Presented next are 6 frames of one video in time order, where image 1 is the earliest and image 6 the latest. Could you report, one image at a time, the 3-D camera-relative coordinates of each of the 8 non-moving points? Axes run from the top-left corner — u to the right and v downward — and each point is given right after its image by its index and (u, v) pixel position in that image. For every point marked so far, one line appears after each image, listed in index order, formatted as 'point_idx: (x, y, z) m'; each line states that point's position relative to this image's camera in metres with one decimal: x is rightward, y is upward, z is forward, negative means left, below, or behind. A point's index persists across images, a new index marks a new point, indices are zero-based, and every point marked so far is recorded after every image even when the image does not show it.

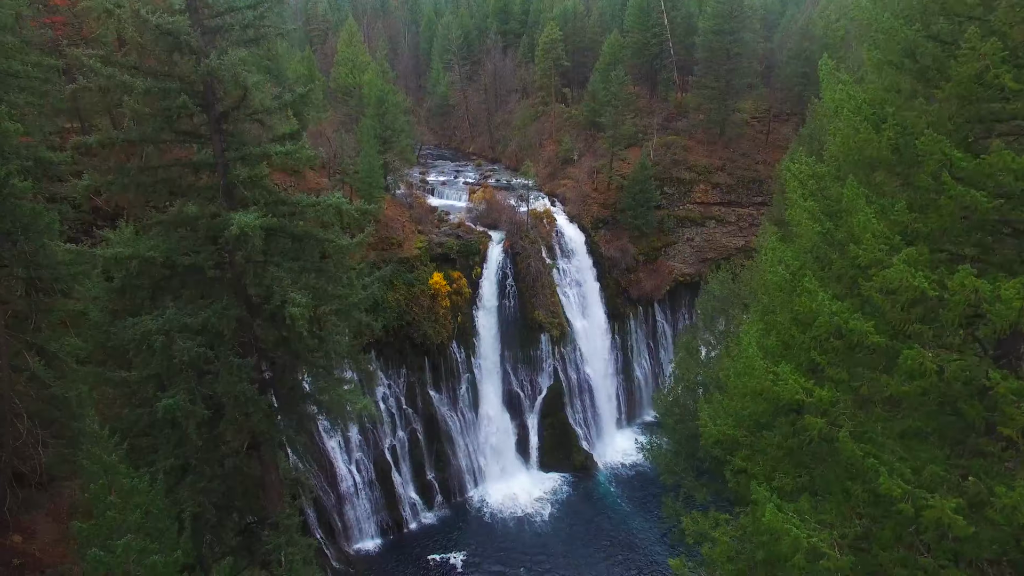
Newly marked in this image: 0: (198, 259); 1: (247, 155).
0: (-4.4, +0.4, +9.6) m
1: (-3.8, +1.9, +9.6) m
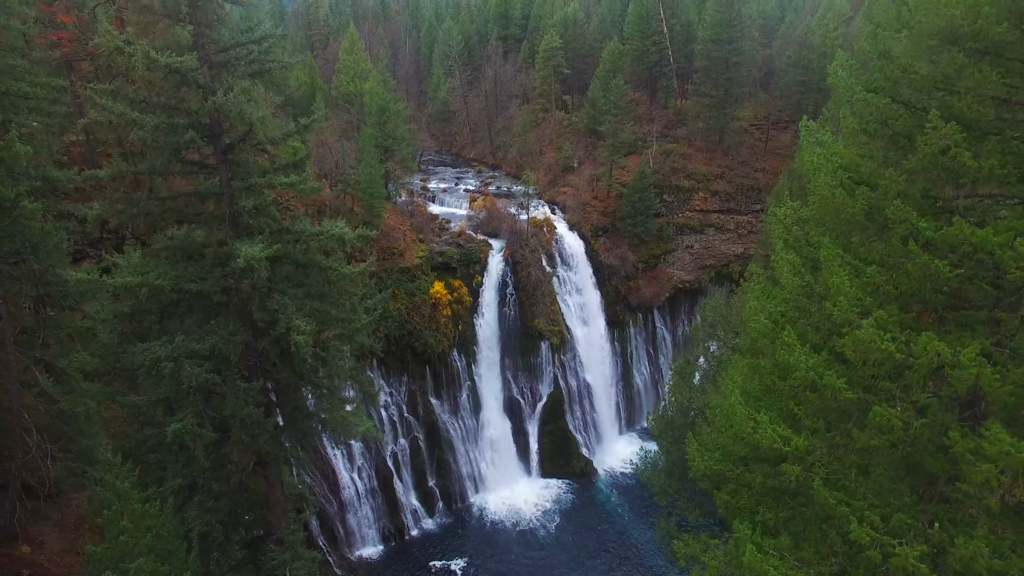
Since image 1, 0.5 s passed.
0: (-4.5, +0.1, +9.8) m
1: (-3.8, +1.5, +9.9) m
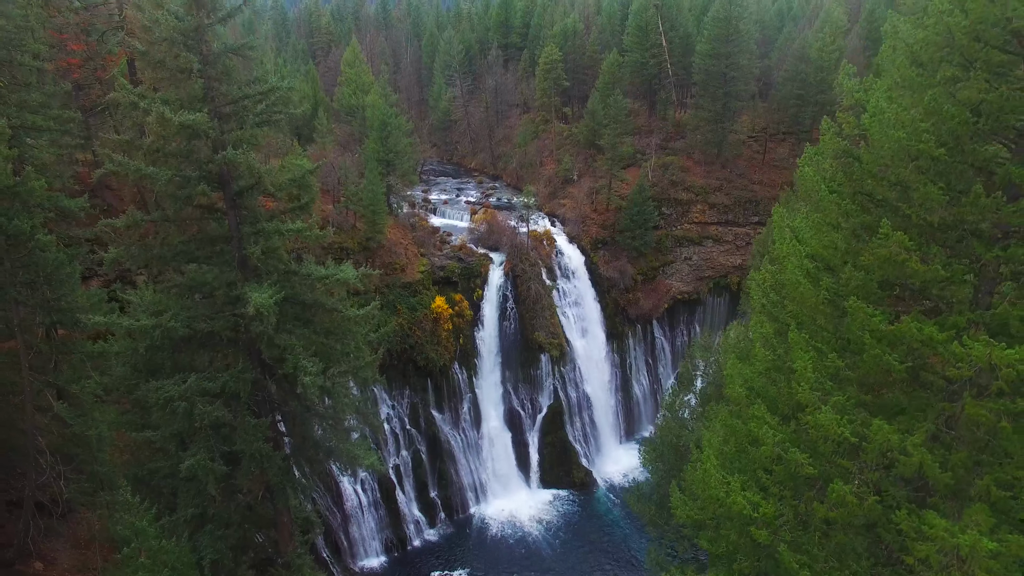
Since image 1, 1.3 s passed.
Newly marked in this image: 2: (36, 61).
0: (-4.5, -0.6, +10.3) m
1: (-3.9, +0.9, +10.4) m
2: (-11.5, +5.4, +16.3) m
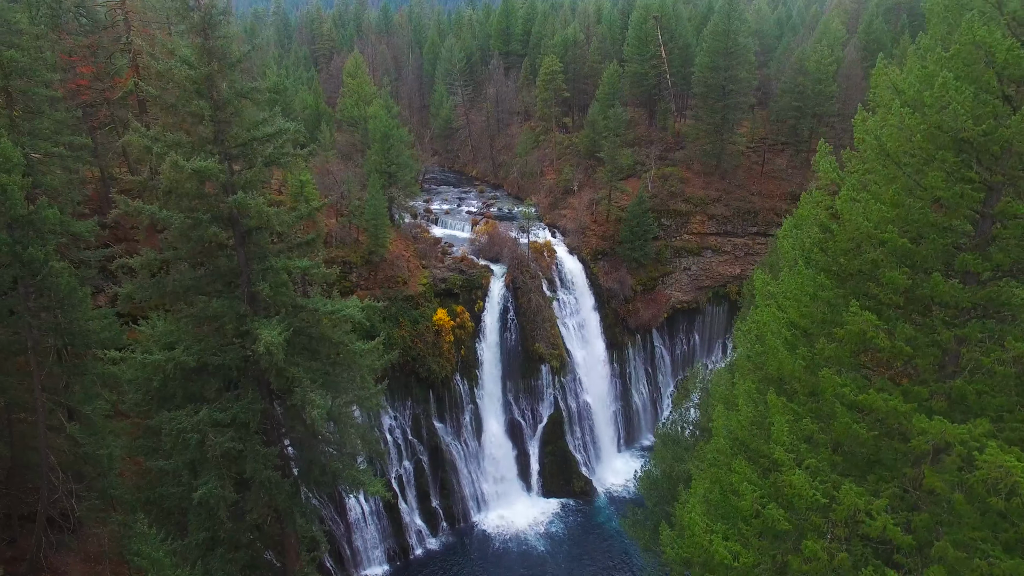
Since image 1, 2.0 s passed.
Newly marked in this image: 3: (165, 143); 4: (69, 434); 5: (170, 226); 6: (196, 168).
0: (-4.5, -1.1, +10.7) m
1: (-3.9, +0.4, +10.8) m
2: (-11.5, +4.9, +16.7) m
3: (-5.1, +2.1, +10.0) m
4: (-10.2, -3.3, +15.5) m
5: (-5.0, +0.9, +9.9) m
6: (-4.5, +1.7, +9.7) m
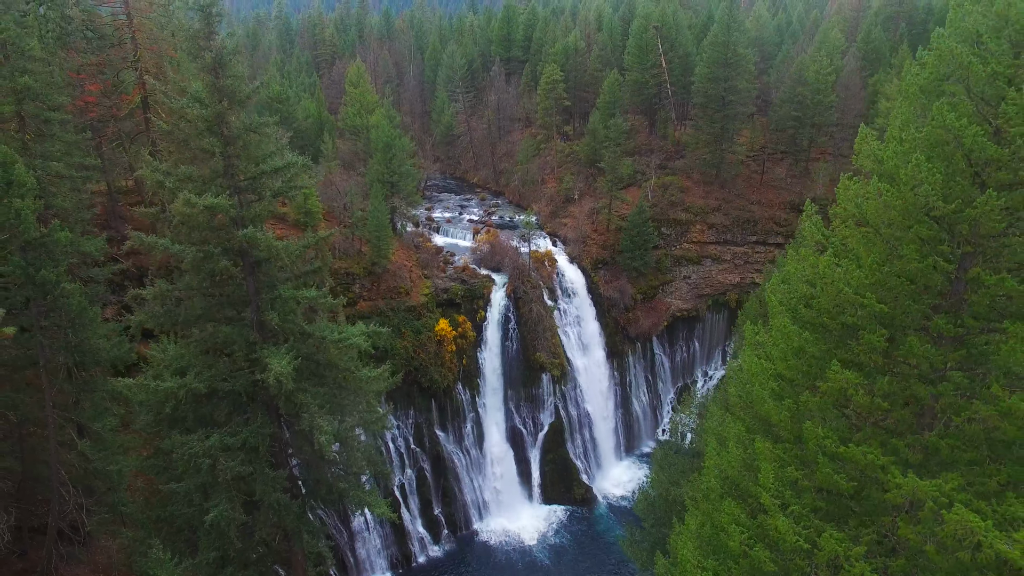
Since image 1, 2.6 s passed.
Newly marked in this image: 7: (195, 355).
0: (-4.5, -1.5, +11.0) m
1: (-3.9, -0.1, +11.1) m
2: (-11.5, +4.4, +17.0) m
3: (-5.1, +1.7, +10.3) m
4: (-10.2, -3.8, +15.8) m
5: (-5.0, +0.5, +10.2) m
6: (-4.5, +1.3, +10.0) m
7: (-5.2, -1.1, +11.0) m
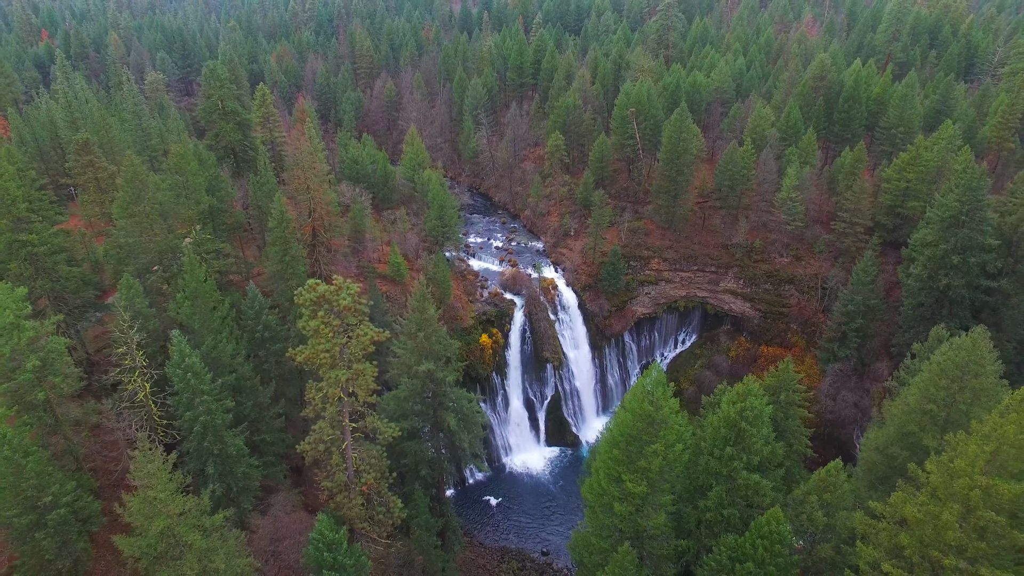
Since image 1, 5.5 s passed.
0: (-3.5, -5.4, +27.7) m
1: (-2.9, -4.0, +27.6) m
2: (-10.4, +1.2, +33.1) m
3: (-4.1, -2.3, +26.7) m
4: (-9.2, -7.1, +32.8) m
5: (-4.0, -3.6, +26.7) m
6: (-3.5, -2.8, +26.4) m
7: (-4.2, -5.0, +27.7) m
